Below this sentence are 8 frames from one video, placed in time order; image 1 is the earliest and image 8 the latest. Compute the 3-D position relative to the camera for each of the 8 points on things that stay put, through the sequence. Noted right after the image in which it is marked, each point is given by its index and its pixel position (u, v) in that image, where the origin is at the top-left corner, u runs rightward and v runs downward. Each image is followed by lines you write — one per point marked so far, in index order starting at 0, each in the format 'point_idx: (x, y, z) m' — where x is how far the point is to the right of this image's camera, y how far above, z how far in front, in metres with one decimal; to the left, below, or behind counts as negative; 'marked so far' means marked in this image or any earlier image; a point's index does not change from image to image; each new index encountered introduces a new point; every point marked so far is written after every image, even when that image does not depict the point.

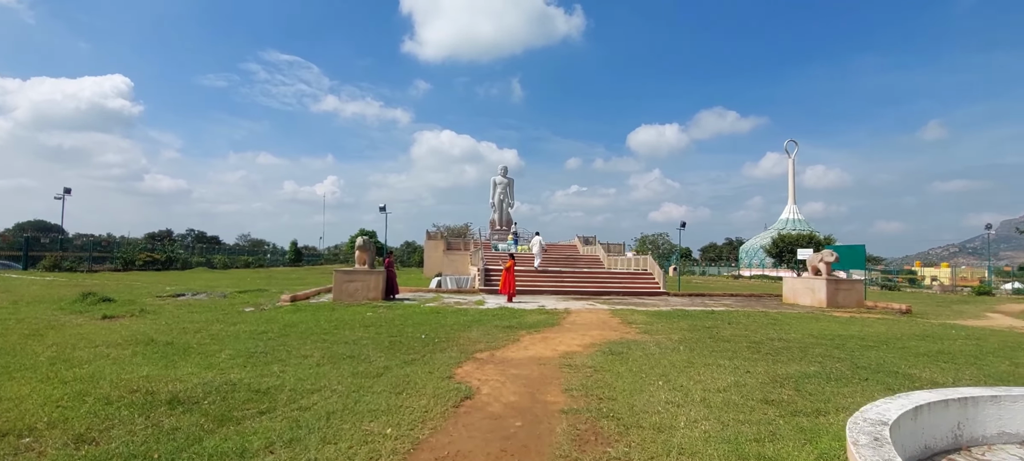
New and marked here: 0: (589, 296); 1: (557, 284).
0: (+2.4, -2.1, +15.8) m
1: (+1.6, -1.9, +17.3) m
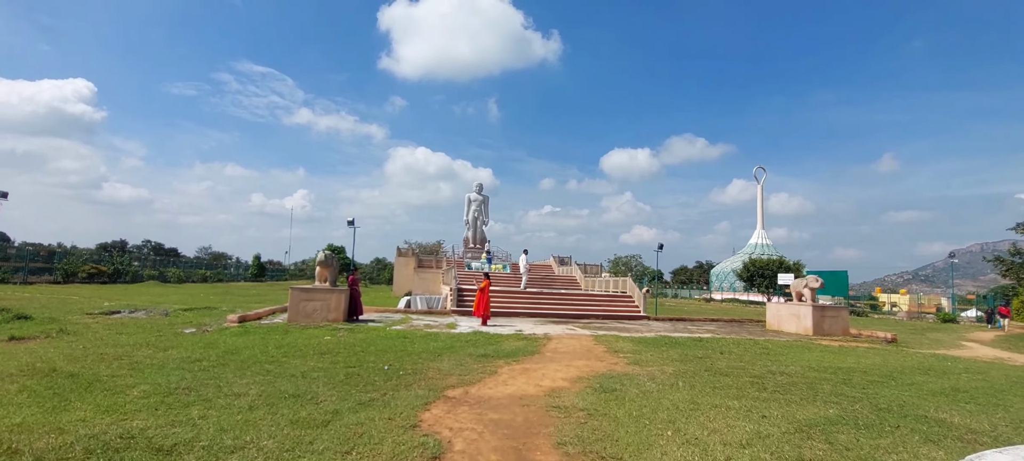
0: (+1.7, -2.7, +15.0) m
1: (+0.7, -2.5, +16.4) m
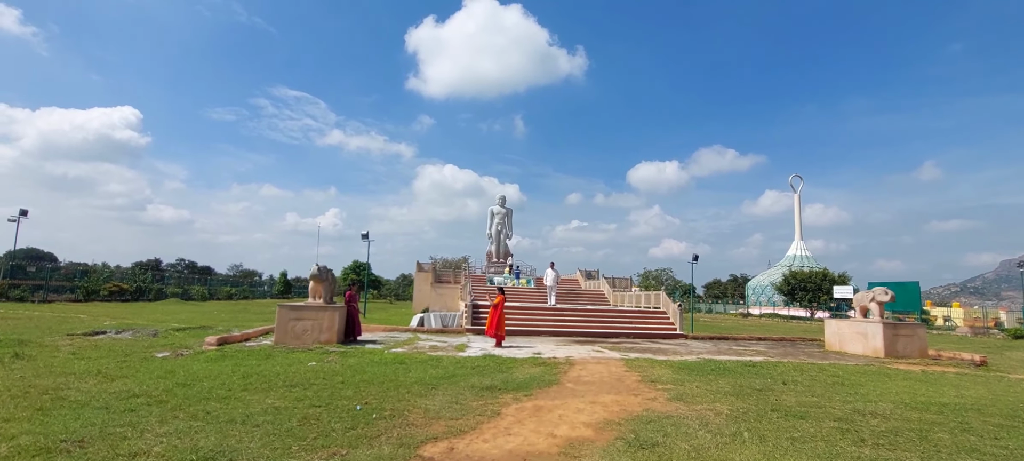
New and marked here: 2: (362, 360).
0: (+2.2, -2.9, +13.3) m
1: (+1.3, -2.8, +14.8) m
2: (-2.6, -2.2, +8.6) m
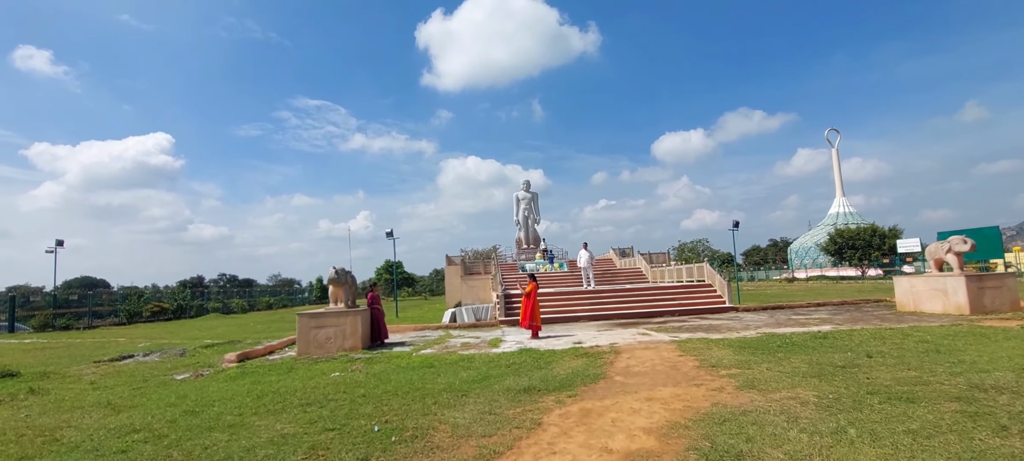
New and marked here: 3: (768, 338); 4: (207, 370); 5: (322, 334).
0: (+3.1, -2.3, +12.4) m
1: (+2.3, -2.2, +13.9) m
2: (-2.0, -2.2, +7.9) m
3: (+4.3, -1.8, +8.4) m
4: (-5.4, -2.5, +8.8) m
5: (-3.5, -1.9, +9.1) m
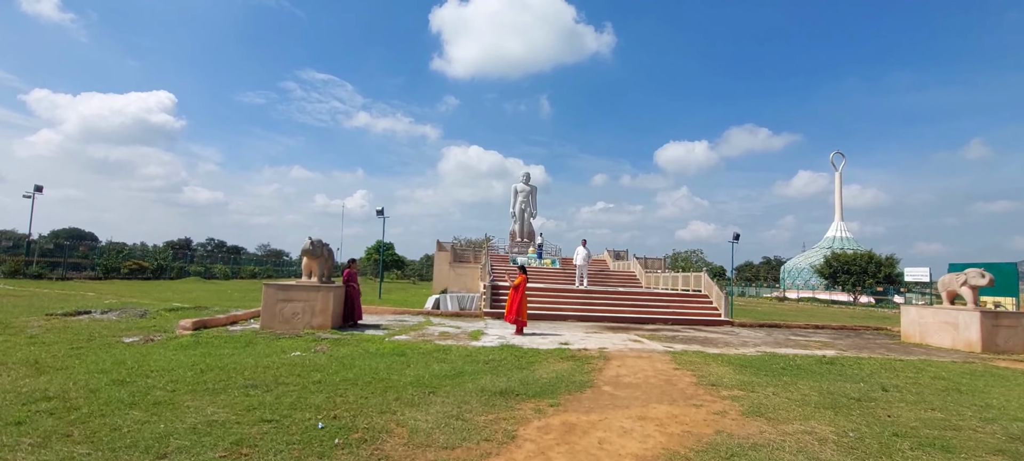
0: (+2.8, -2.3, +11.7) m
1: (+2.0, -2.1, +13.3) m
2: (-2.3, -1.7, +7.2) m
3: (+4.0, -2.0, +7.8) m
4: (-5.7, -1.7, +8.1) m
5: (-3.8, -1.3, +8.4) m
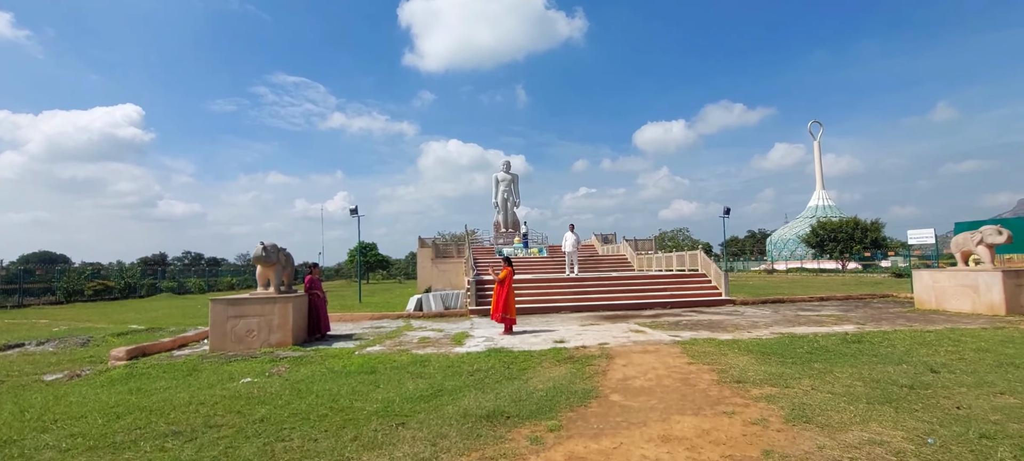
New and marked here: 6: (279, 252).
0: (+2.5, -1.8, +10.8) m
1: (+1.6, -1.7, +12.4) m
2: (-2.4, -1.7, +6.2) m
3: (+3.9, -1.5, +6.9) m
4: (-5.9, -1.9, +6.9) m
5: (-4.0, -1.4, +7.3) m
6: (-3.8, -0.4, +8.0) m
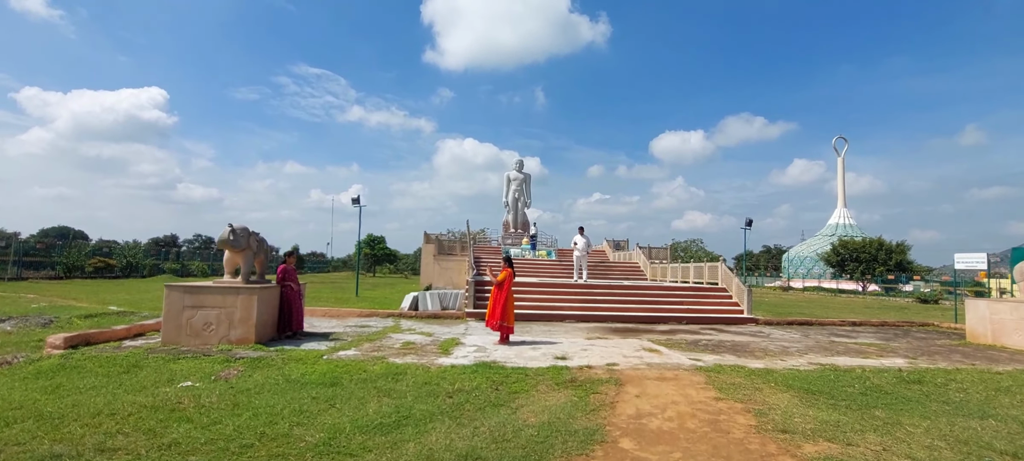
0: (+2.5, -1.9, +9.8) m
1: (+1.7, -1.7, +11.3) m
2: (-2.5, -1.5, +5.3) m
3: (+3.8, -1.7, +5.9) m
4: (-6.0, -1.5, +6.1) m
5: (-4.1, -1.1, +6.4) m
6: (-3.7, -0.1, +7.0) m
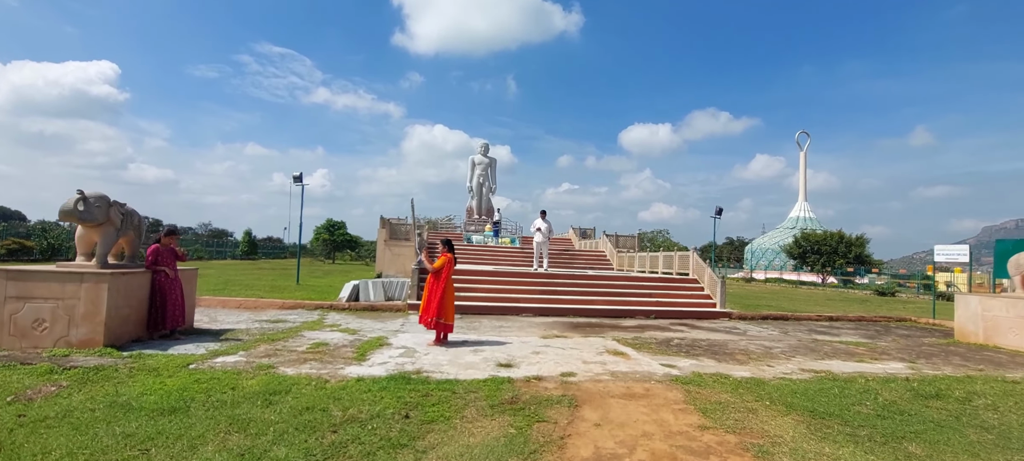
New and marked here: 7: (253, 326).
0: (+1.6, -1.6, +8.6) m
1: (+0.7, -1.4, +10.1) m
2: (-3.2, -1.3, +3.8) m
3: (+3.1, -1.5, +4.8) m
4: (-6.6, -1.2, +4.4) m
5: (-4.7, -0.8, +4.8) m
6: (-4.4, +0.2, +5.5) m
7: (-3.7, -1.3, +7.0) m
